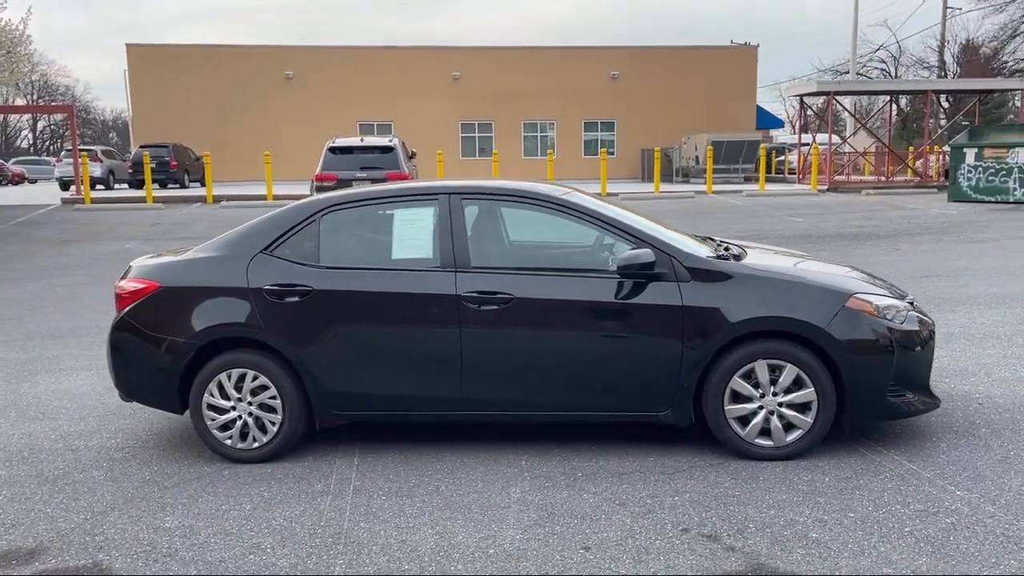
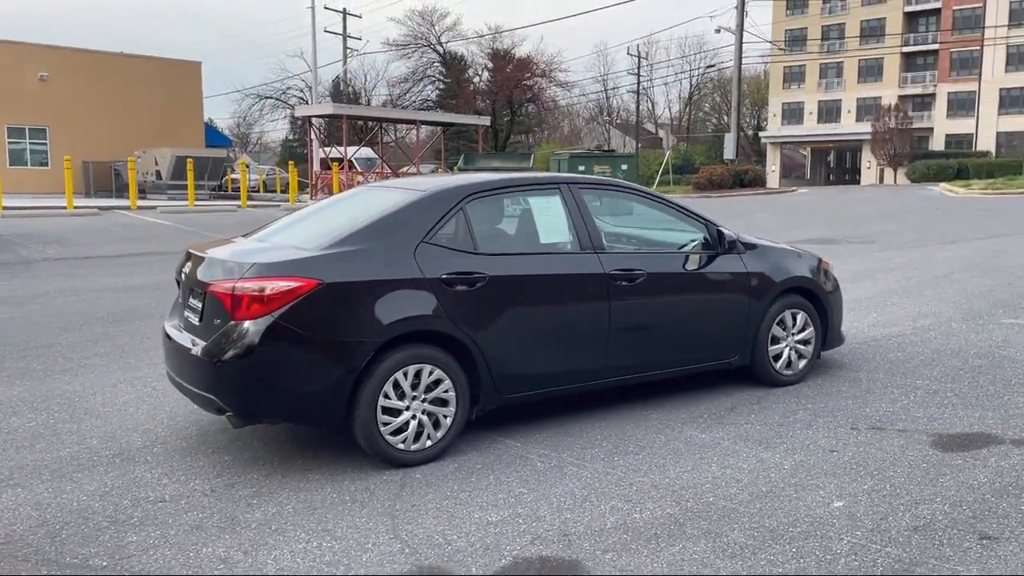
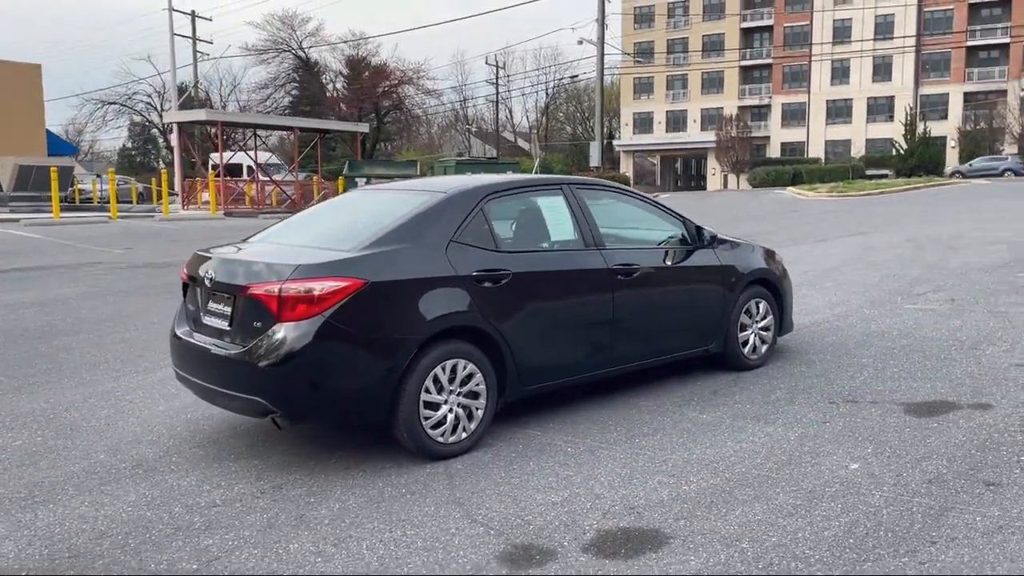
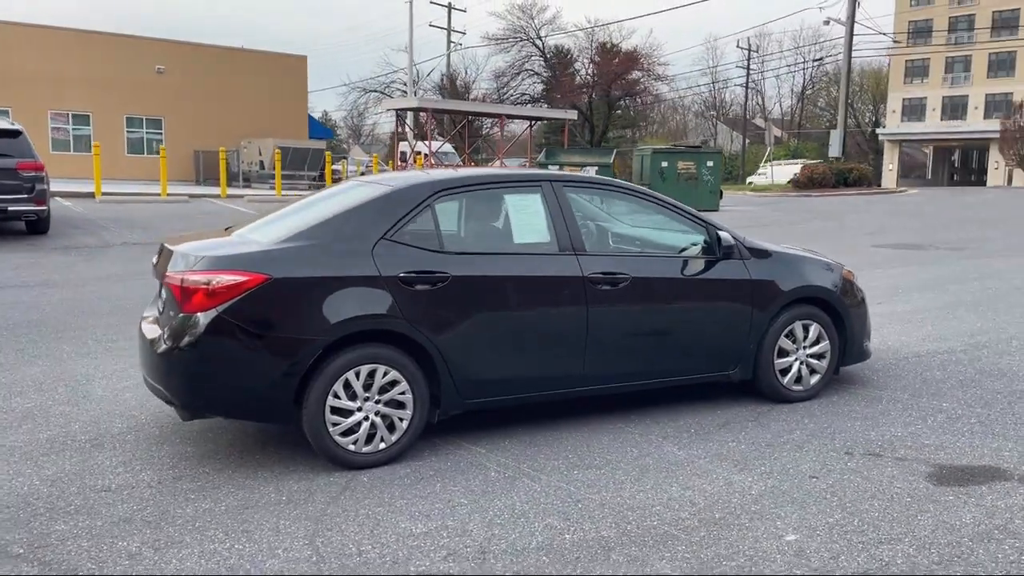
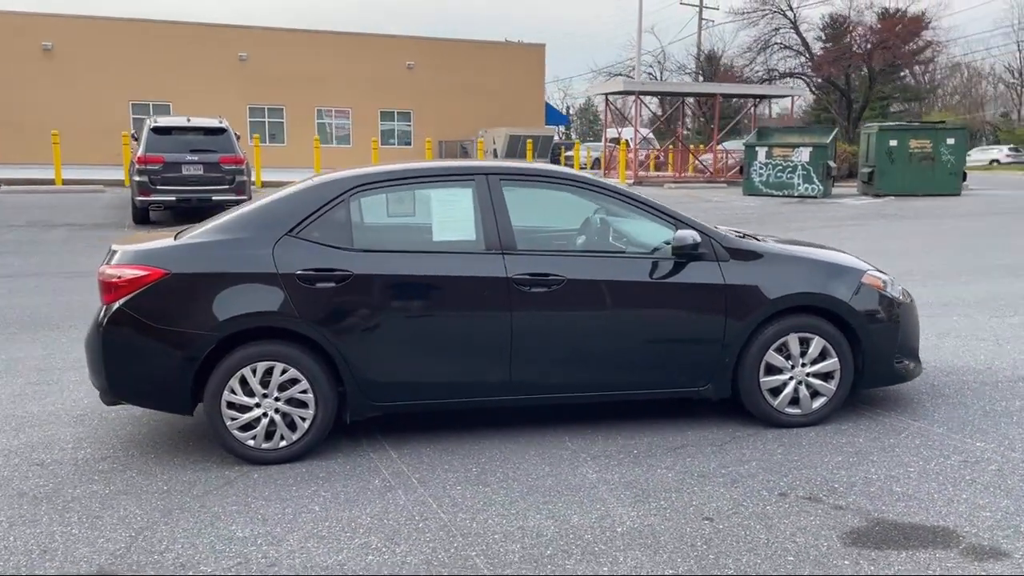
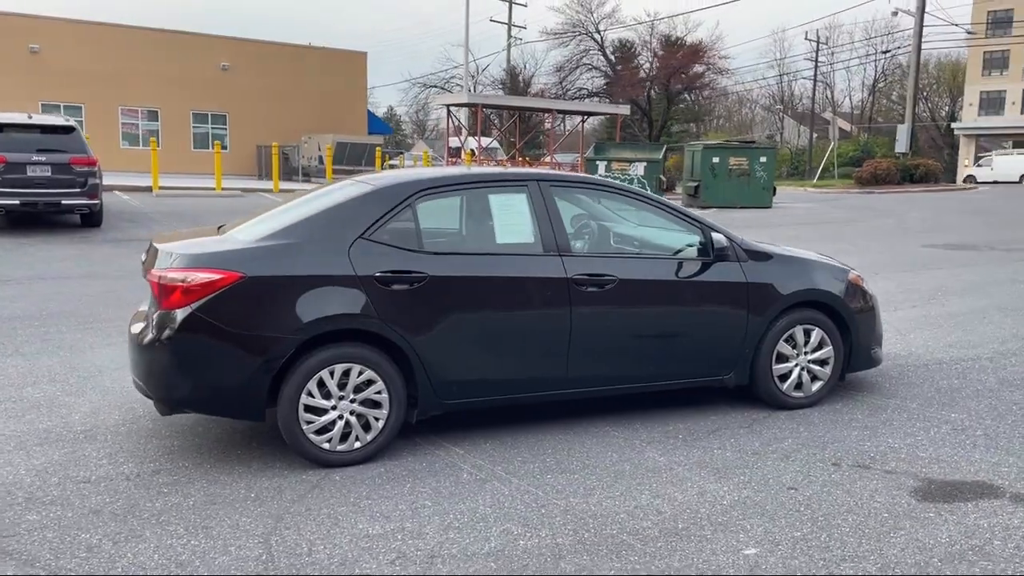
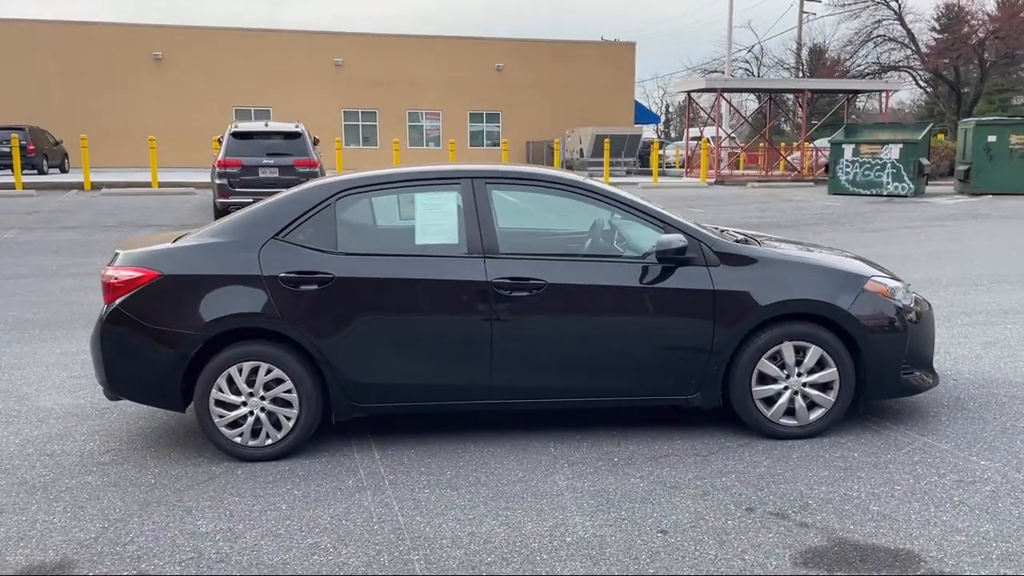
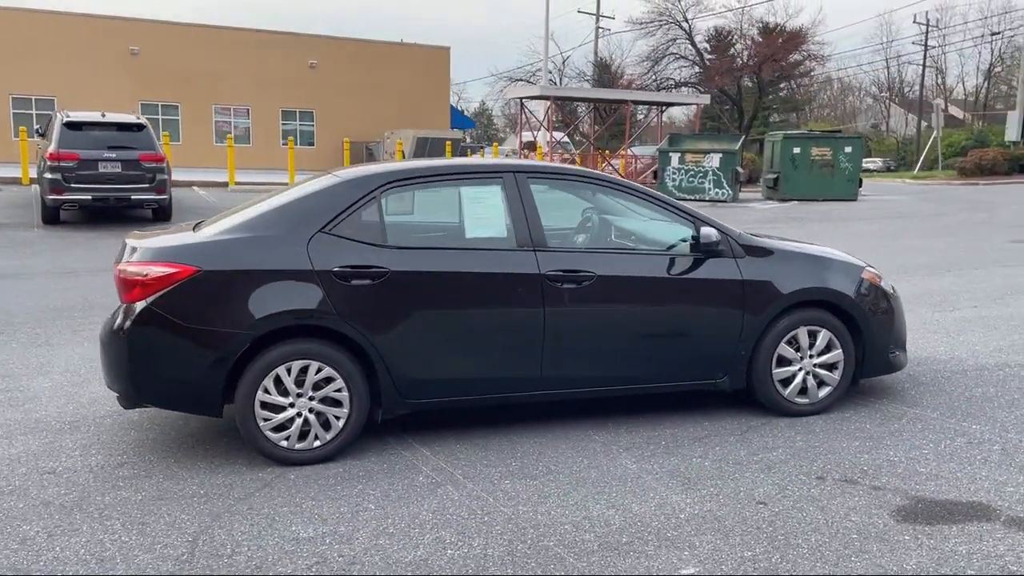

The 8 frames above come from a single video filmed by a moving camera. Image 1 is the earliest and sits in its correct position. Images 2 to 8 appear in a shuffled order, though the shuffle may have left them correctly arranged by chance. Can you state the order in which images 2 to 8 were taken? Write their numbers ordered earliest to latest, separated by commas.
7, 5, 8, 6, 4, 2, 3
